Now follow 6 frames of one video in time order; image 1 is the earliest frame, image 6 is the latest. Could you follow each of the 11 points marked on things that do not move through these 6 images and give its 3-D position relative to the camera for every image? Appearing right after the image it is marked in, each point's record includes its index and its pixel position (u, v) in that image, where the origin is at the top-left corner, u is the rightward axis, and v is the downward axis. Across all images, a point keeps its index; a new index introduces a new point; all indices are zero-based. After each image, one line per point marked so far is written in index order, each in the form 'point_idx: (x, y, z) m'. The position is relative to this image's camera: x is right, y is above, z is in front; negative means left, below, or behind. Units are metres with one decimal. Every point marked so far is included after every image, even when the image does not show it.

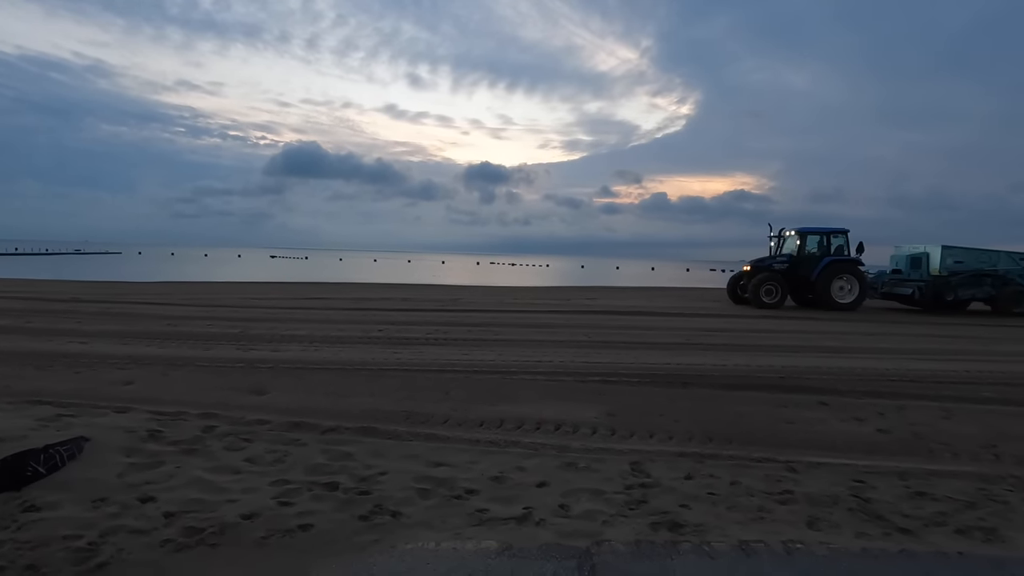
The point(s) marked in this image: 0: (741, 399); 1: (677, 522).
0: (+3.0, -1.5, +7.1) m
1: (+1.2, -1.7, +3.8) m
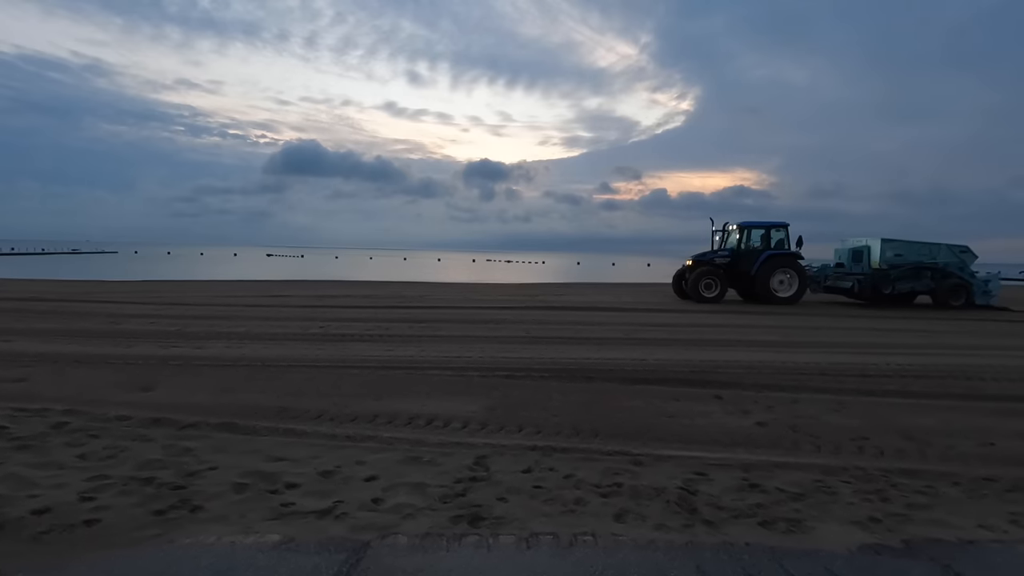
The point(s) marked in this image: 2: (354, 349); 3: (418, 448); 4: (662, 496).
0: (+1.6, -1.4, +7.1) m
1: (-0.2, -1.6, +3.8) m
2: (-2.9, -1.1, +9.9) m
3: (-0.9, -1.5, +5.1) m
4: (+1.2, -1.6, +4.2) m
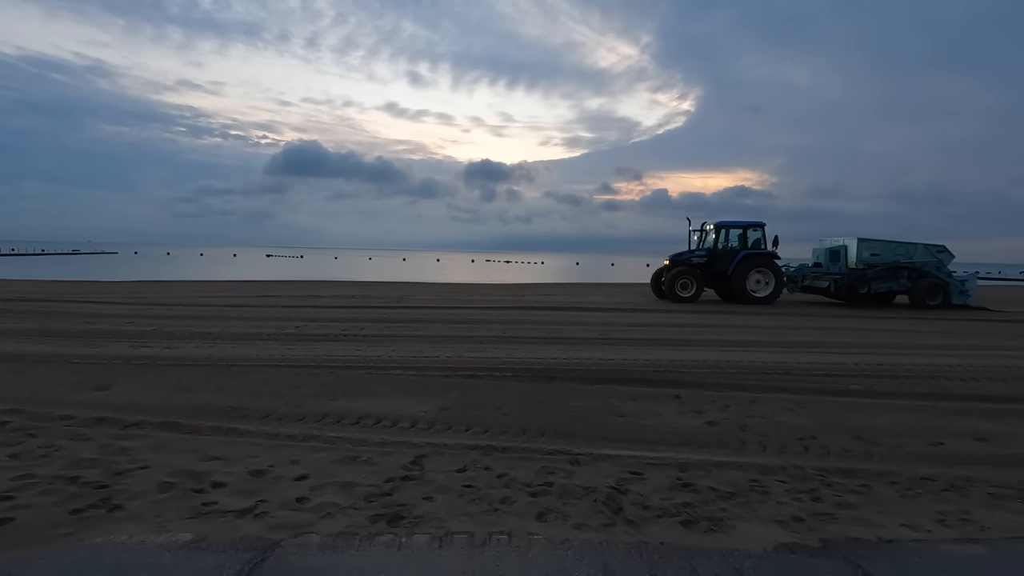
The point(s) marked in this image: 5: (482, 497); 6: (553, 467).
0: (+1.1, -1.4, +7.1) m
1: (-0.8, -1.6, +3.8) m
2: (-3.5, -1.1, +9.9) m
3: (-1.5, -1.5, +5.0) m
4: (+0.6, -1.6, +4.2) m
5: (-0.2, -1.6, +4.1) m
6: (+0.4, -1.6, +4.7) m
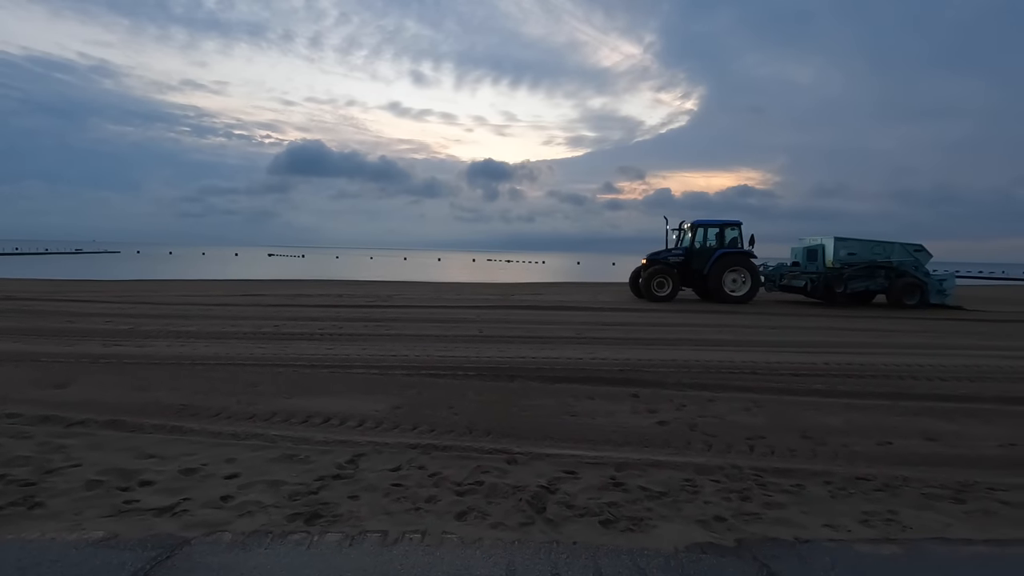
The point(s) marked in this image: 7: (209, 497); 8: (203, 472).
0: (+0.5, -1.4, +7.0) m
1: (-1.4, -1.6, +3.8) m
2: (-4.0, -1.1, +9.9) m
3: (-2.0, -1.5, +5.0) m
4: (0.0, -1.6, +4.2) m
5: (-0.8, -1.6, +4.1) m
6: (-0.2, -1.6, +4.7) m
7: (-2.3, -1.6, +4.0) m
8: (-2.5, -1.5, +4.4) m
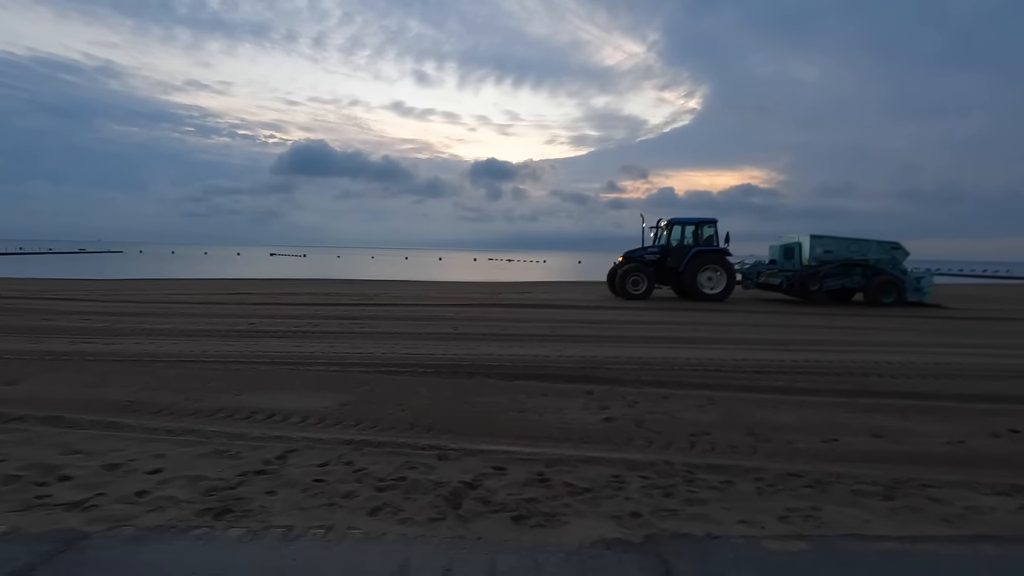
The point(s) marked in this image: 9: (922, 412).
0: (-0.1, -1.3, +7.0) m
1: (-2.0, -1.6, +3.8) m
2: (-4.6, -1.1, +9.9) m
3: (-2.6, -1.4, +5.0) m
4: (-0.6, -1.6, +4.1) m
5: (-1.4, -1.6, +4.1) m
6: (-0.8, -1.5, +4.6) m
7: (-2.9, -1.5, +4.0) m
8: (-3.2, -1.5, +4.4) m
9: (+5.0, -1.5, +6.4) m
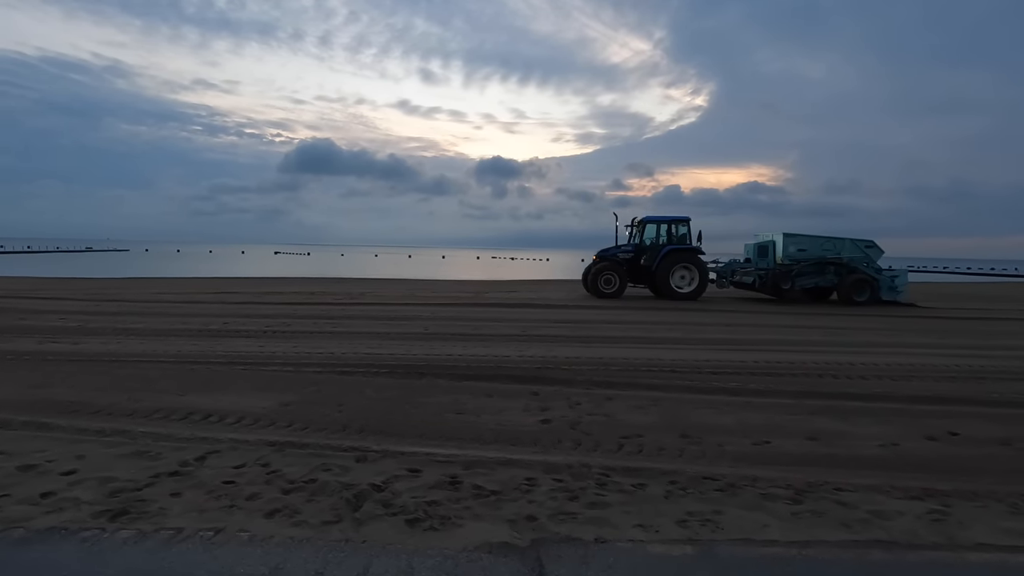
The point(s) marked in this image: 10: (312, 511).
0: (-0.8, -1.3, +7.0) m
1: (-2.7, -1.6, +3.8) m
2: (-5.3, -1.1, +9.9) m
3: (-3.4, -1.5, +5.1) m
4: (-1.3, -1.6, +4.1) m
5: (-2.2, -1.6, +4.1) m
6: (-1.6, -1.5, +4.7) m
7: (-3.6, -1.5, +4.0) m
8: (-3.9, -1.5, +4.4) m
9: (+4.3, -1.5, +6.4) m
10: (-1.4, -1.6, +3.9) m
